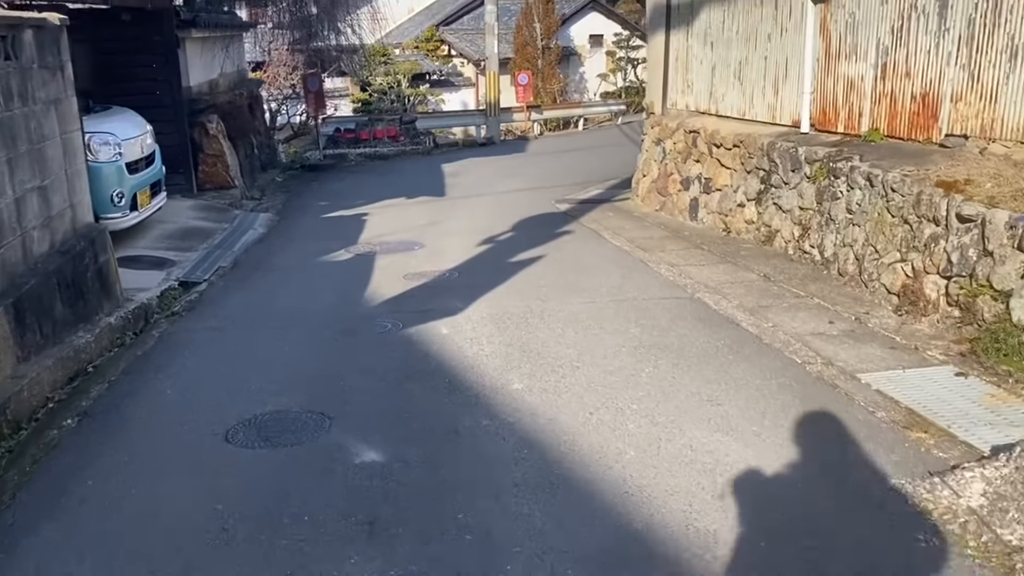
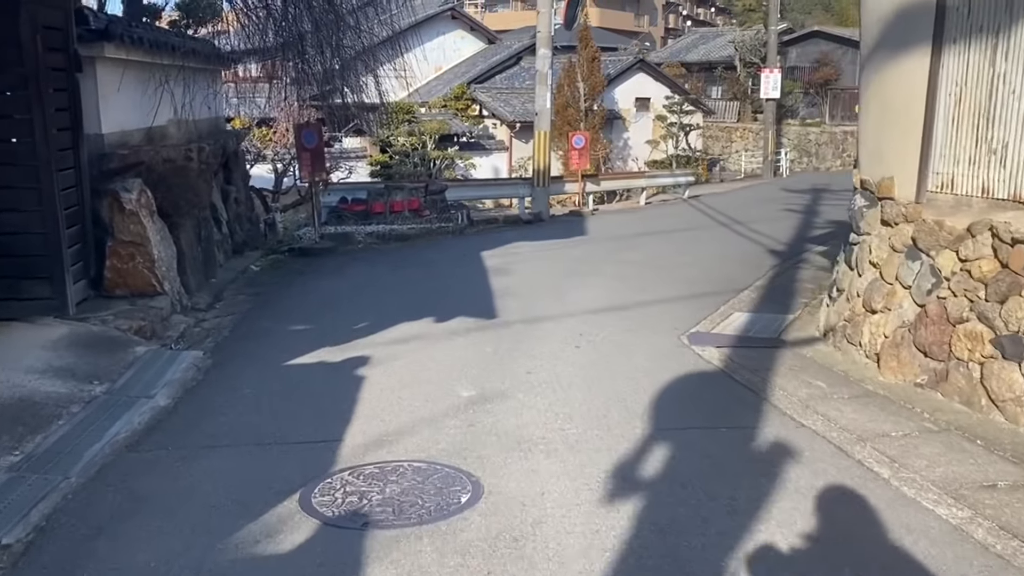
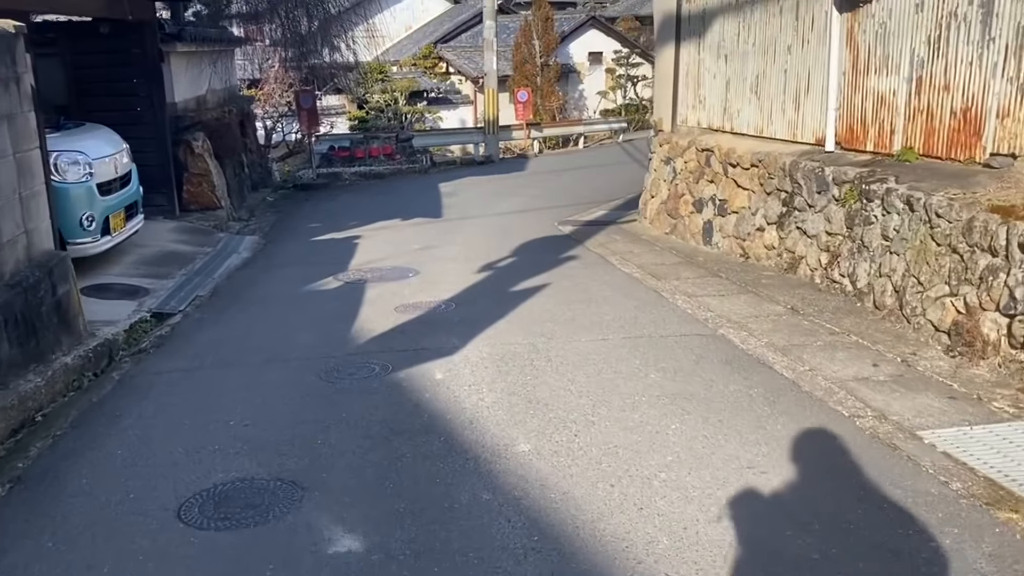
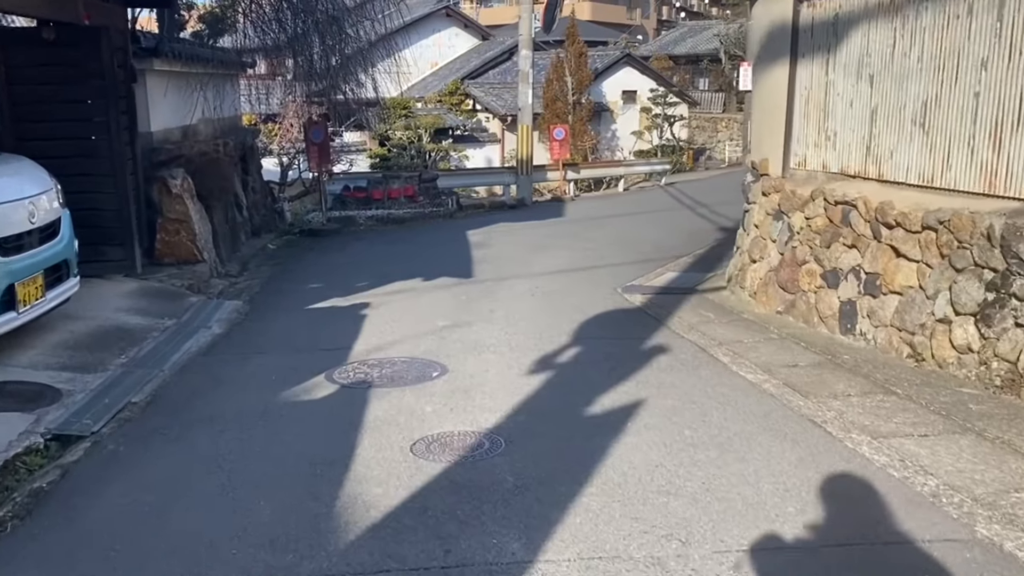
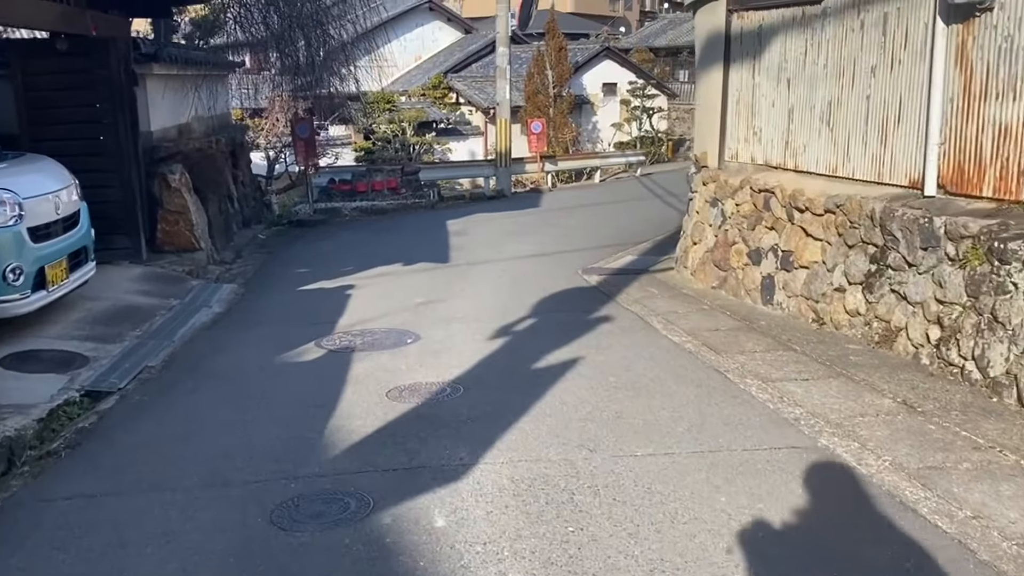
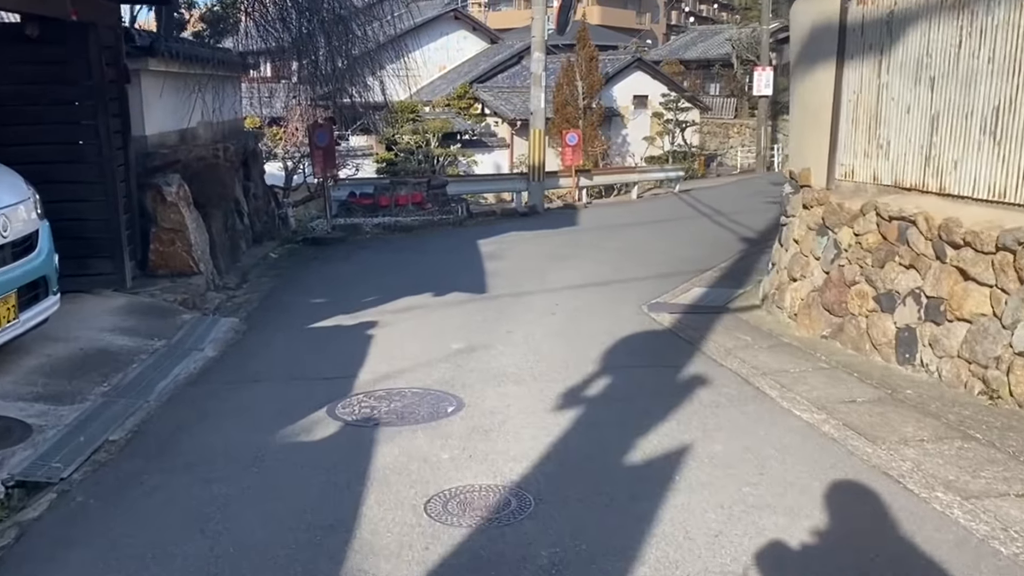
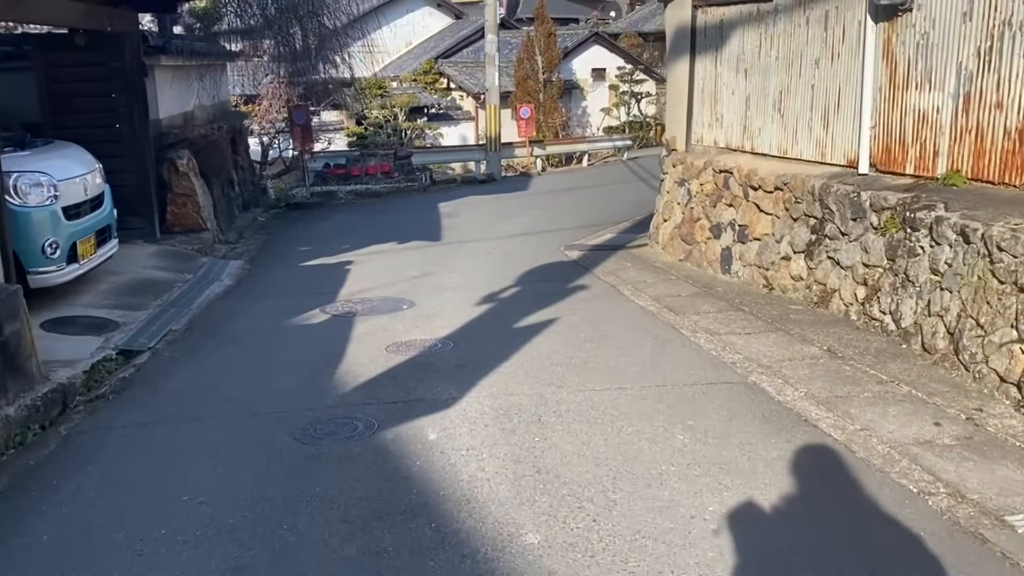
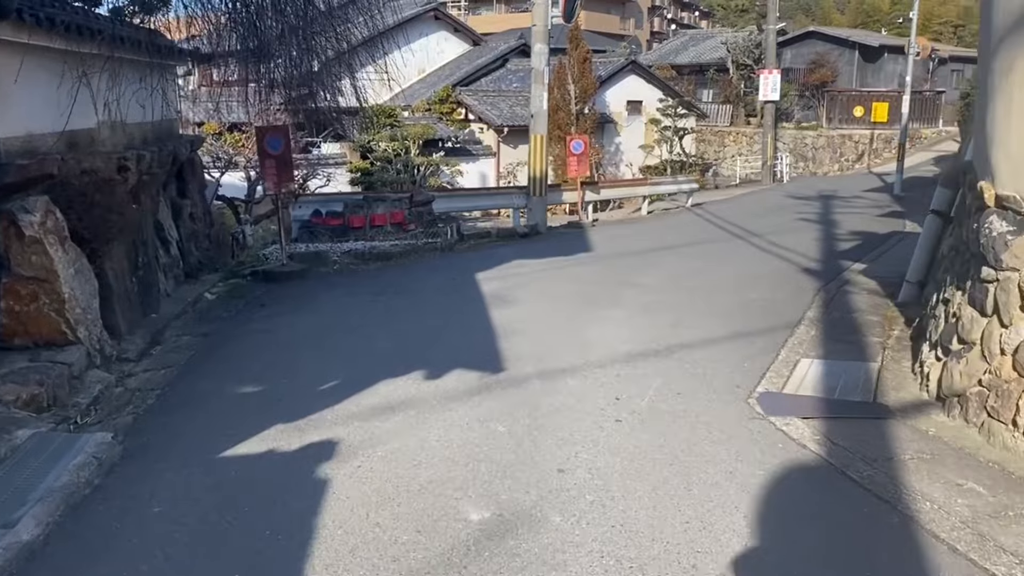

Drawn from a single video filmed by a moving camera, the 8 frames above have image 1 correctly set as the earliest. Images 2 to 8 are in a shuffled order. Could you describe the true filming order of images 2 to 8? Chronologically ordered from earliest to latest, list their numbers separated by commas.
3, 7, 5, 4, 6, 2, 8
